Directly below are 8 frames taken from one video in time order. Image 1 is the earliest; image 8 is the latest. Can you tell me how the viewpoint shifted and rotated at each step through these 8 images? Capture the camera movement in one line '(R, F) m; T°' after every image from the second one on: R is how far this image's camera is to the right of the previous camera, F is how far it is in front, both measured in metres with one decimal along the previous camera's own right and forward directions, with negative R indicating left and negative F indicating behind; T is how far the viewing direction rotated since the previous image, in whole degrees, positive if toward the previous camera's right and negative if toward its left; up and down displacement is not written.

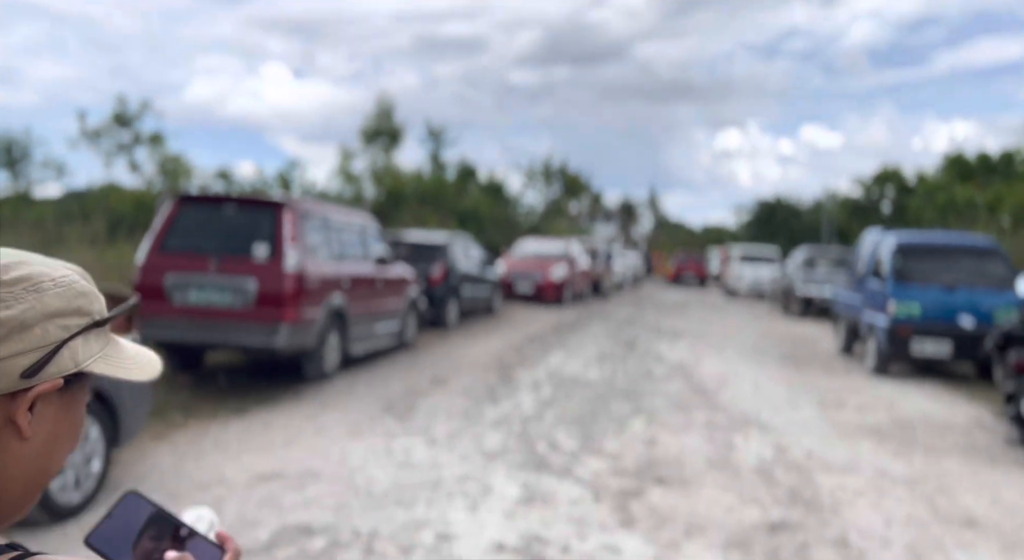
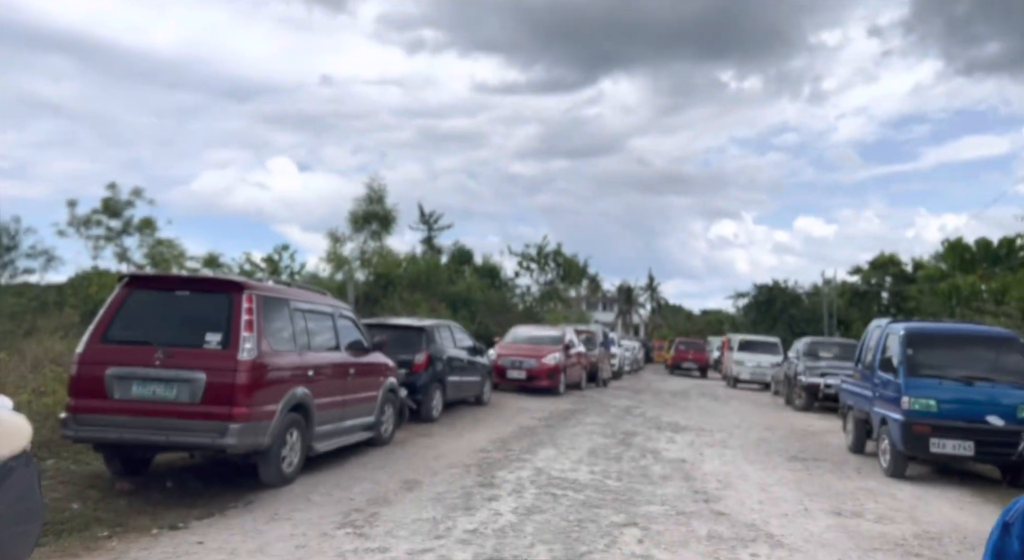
(+0.2, +0.7) m; 0°
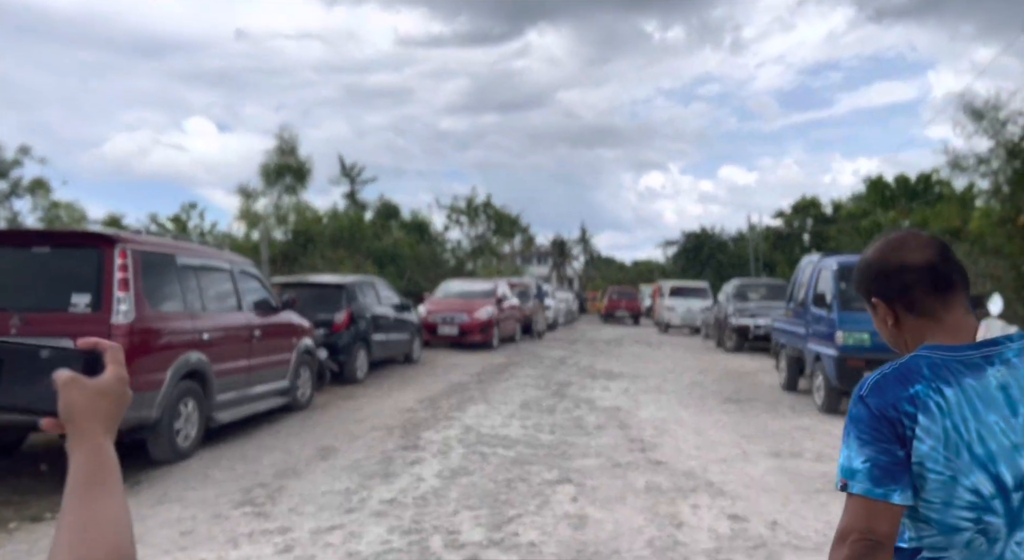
(+0.2, +0.7) m; +5°
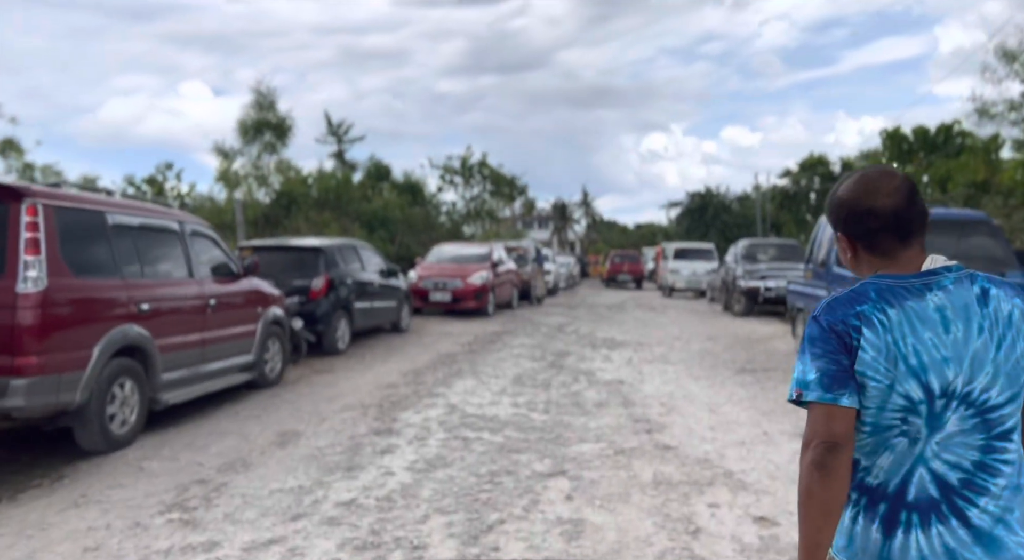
(+0.1, +1.0) m; 0°
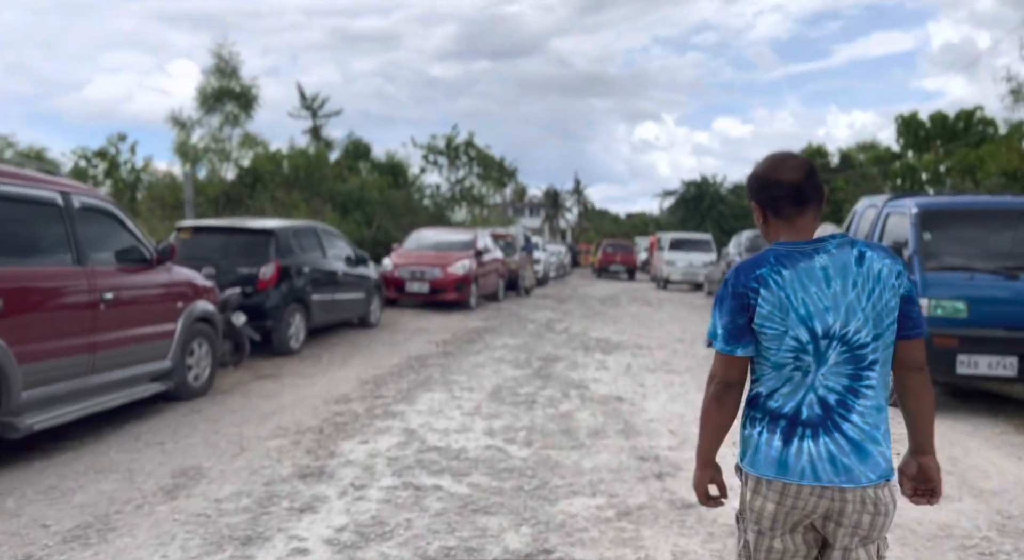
(+0.1, +1.6) m; +1°
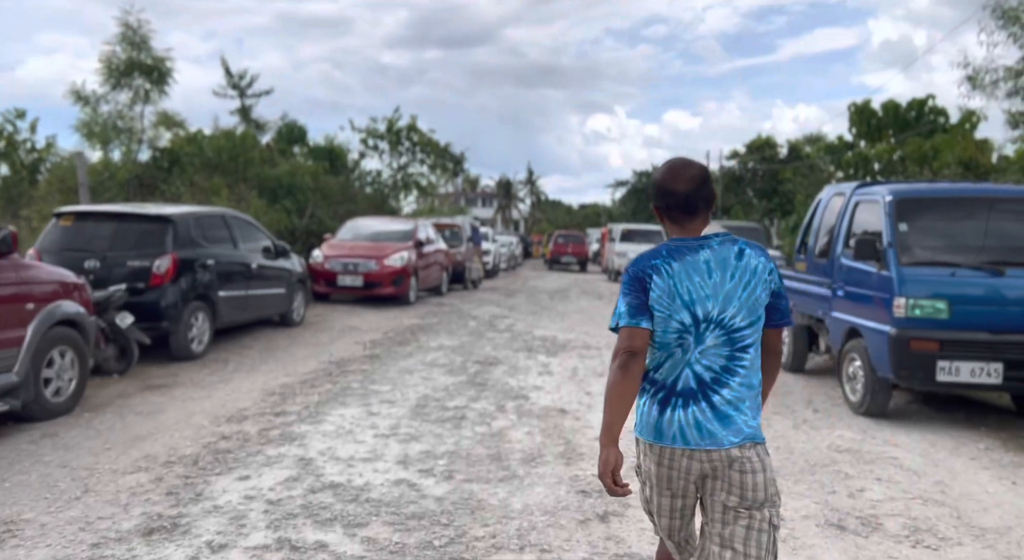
(+0.2, +1.0) m; +4°
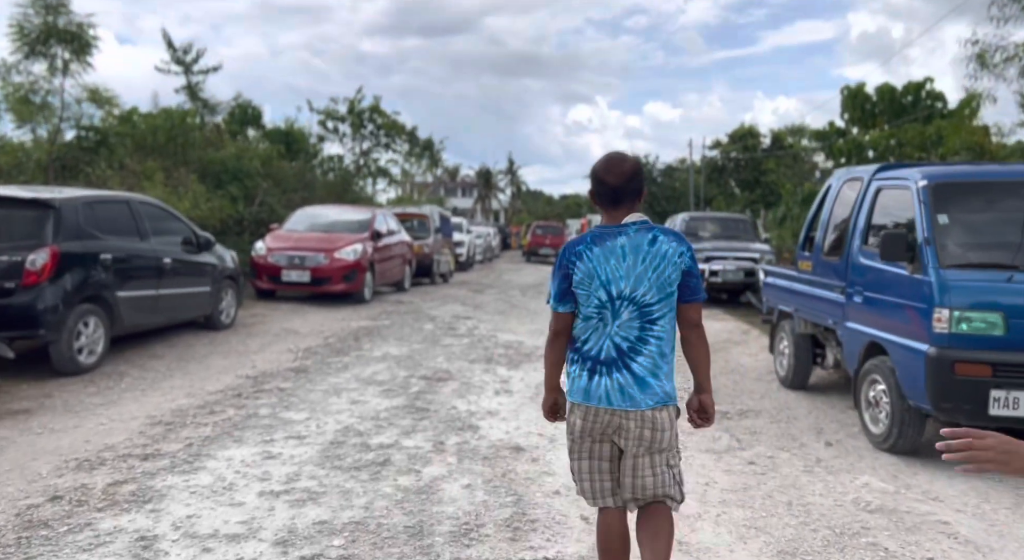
(+0.3, +1.4) m; +1°
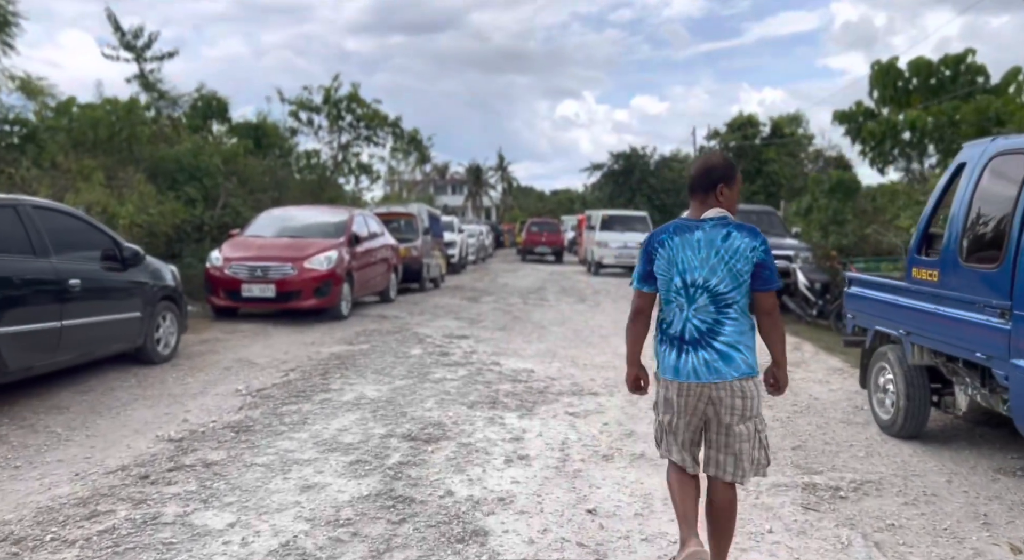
(-0.1, +2.0) m; +1°
